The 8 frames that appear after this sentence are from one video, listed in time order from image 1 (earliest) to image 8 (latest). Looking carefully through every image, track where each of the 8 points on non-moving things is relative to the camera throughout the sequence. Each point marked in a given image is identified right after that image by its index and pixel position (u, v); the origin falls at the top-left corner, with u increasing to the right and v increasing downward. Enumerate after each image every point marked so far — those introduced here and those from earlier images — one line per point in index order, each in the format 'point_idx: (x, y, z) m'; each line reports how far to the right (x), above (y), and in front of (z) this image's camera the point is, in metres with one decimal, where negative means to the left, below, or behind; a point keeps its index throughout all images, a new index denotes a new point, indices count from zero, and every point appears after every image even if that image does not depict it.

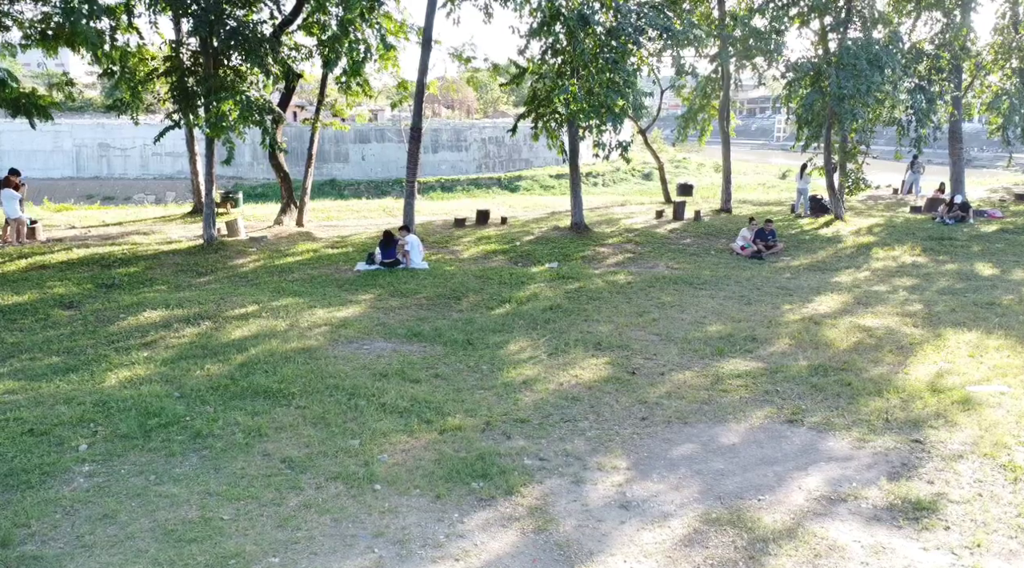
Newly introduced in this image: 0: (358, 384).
0: (-1.3, -0.8, +8.0) m
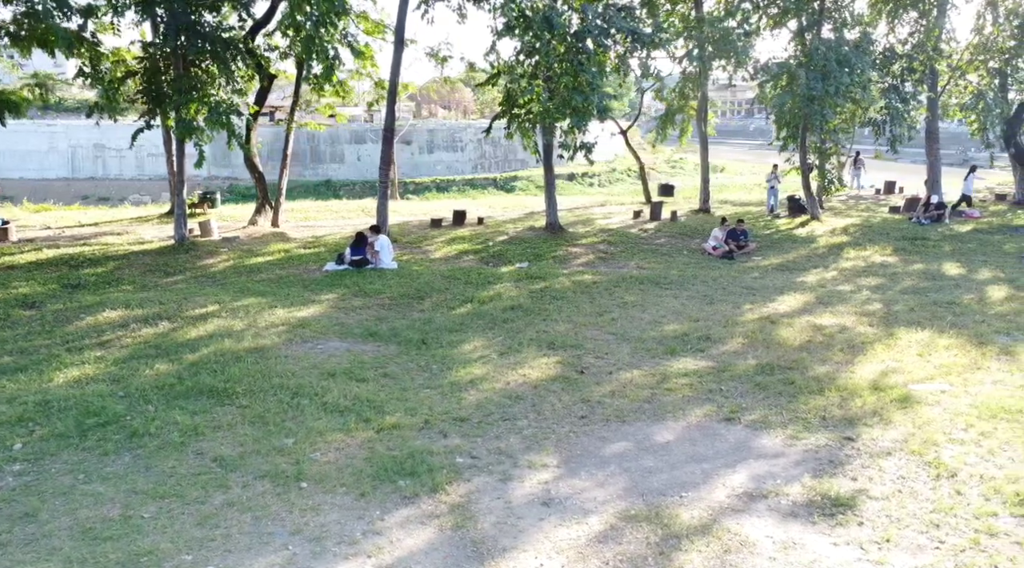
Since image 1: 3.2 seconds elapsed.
0: (-1.7, -0.8, +8.1) m
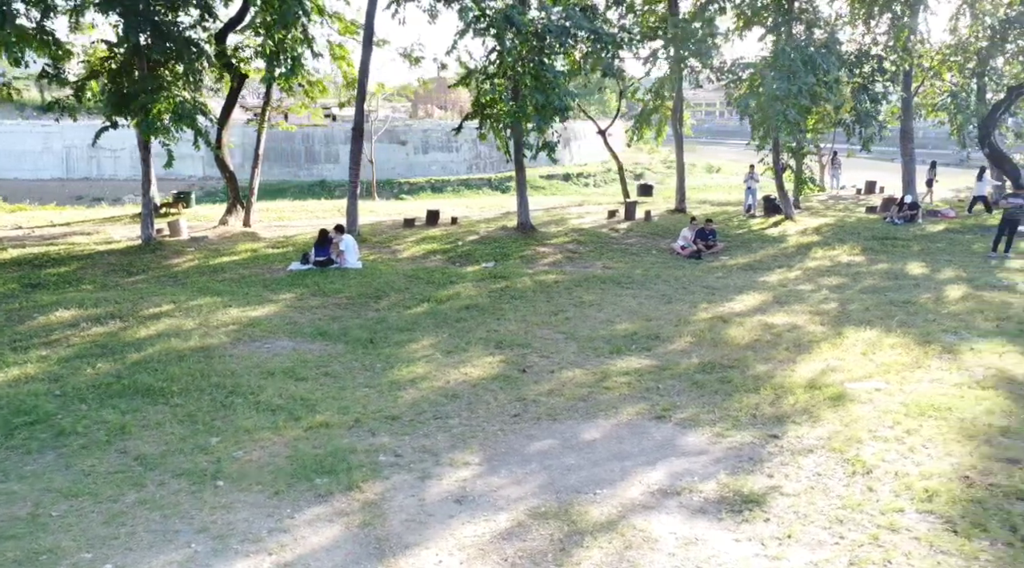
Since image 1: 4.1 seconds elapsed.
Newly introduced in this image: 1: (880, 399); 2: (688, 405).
0: (-2.3, -0.8, +8.1) m
1: (+3.0, -0.9, +7.9) m
2: (+1.4, -1.0, +7.8) m
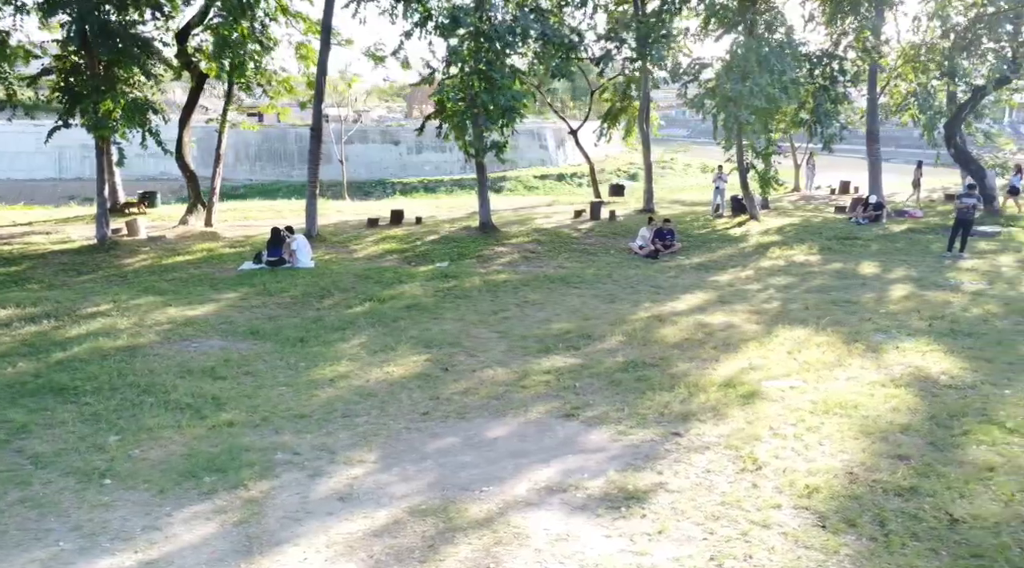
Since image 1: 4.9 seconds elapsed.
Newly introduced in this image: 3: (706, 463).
0: (-3.0, -0.8, +8.1) m
1: (+2.3, -0.9, +8.0) m
2: (+0.7, -1.0, +7.8) m
3: (+1.3, -1.2, +6.3) m
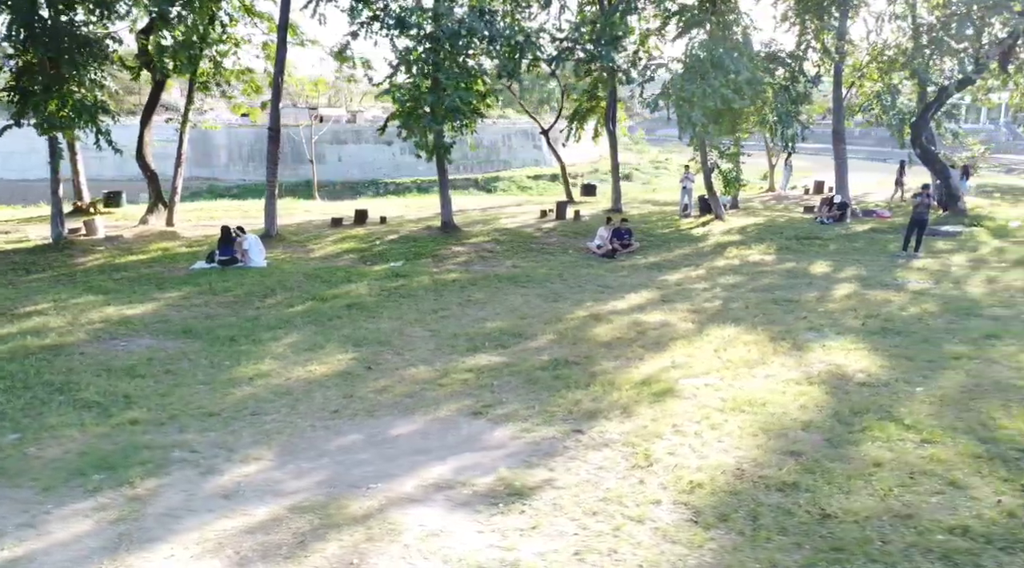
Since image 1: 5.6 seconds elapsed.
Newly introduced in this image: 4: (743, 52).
0: (-3.7, -0.8, +8.1) m
1: (+1.6, -0.9, +8.1) m
2: (0.0, -0.9, +7.9) m
3: (+0.6, -1.2, +6.3) m
4: (+4.5, +4.5, +18.9) m
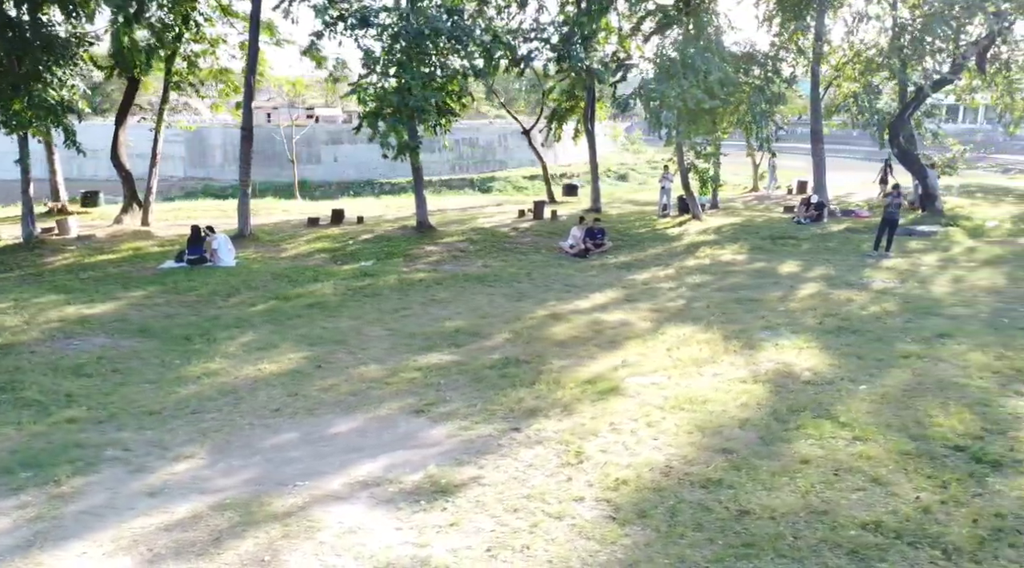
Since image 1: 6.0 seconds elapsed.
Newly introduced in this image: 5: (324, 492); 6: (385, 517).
0: (-4.2, -0.8, +8.1) m
1: (+1.1, -0.9, +8.1) m
2: (-0.5, -0.9, +7.9) m
3: (+0.1, -1.1, +6.4) m
4: (+4.0, +4.6, +19.0) m
5: (-1.1, -1.2, +5.7) m
6: (-0.7, -1.3, +5.3) m
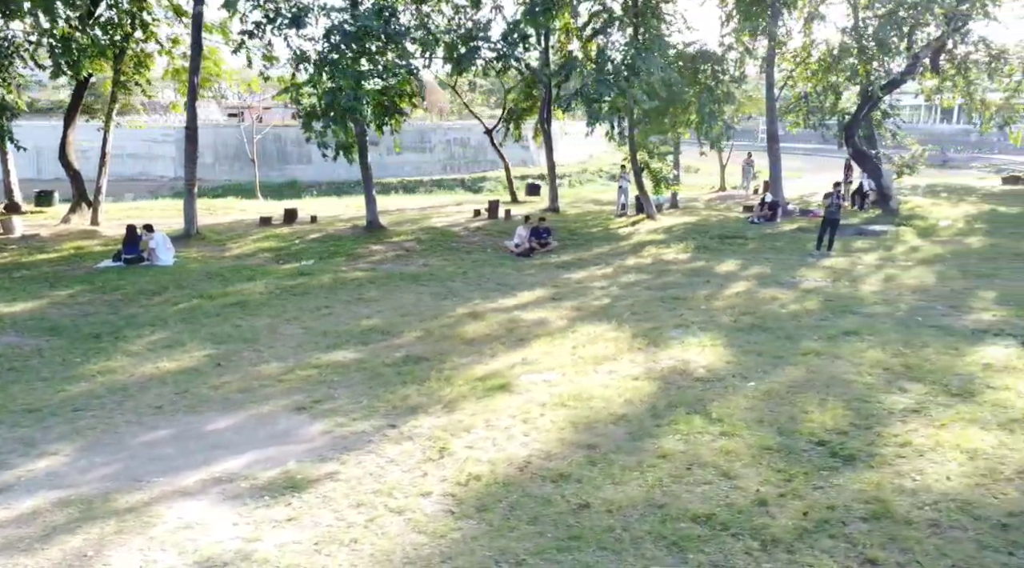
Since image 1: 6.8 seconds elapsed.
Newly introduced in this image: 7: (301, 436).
0: (-5.1, -0.8, +8.1) m
1: (+0.2, -0.9, +8.2) m
2: (-1.4, -0.9, +7.9) m
3: (-0.8, -1.1, +6.4) m
4: (+2.9, +4.6, +19.1) m
5: (-2.0, -1.2, +5.8) m
6: (-1.6, -1.3, +5.4) m
7: (-1.5, -1.1, +6.9) m
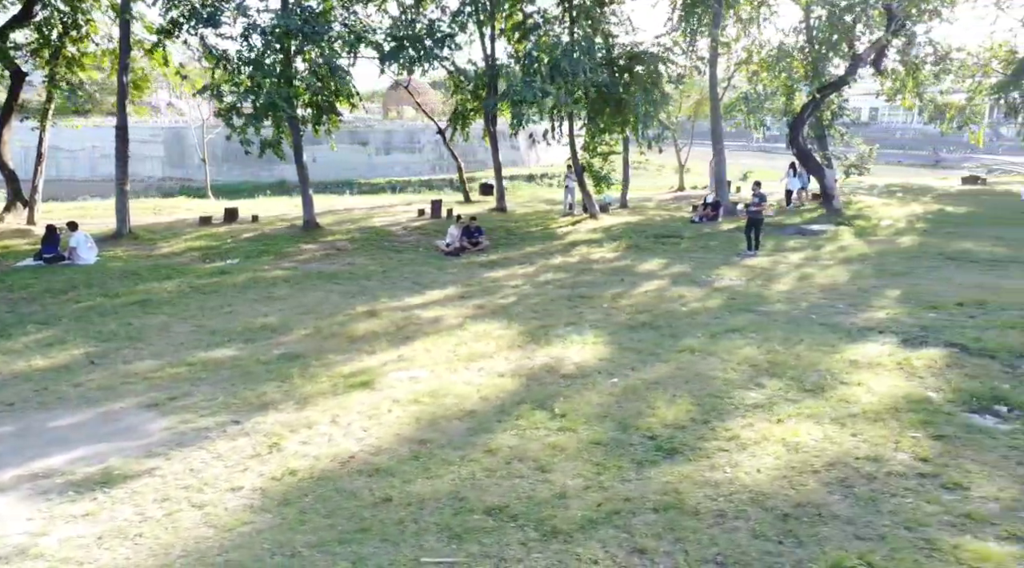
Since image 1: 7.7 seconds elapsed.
0: (-6.3, -0.8, +8.0) m
1: (-1.0, -0.9, +8.3) m
2: (-2.6, -0.9, +8.0) m
3: (-1.9, -1.1, +6.5) m
4: (+1.4, +4.6, +19.3) m
5: (-3.1, -1.2, +5.8) m
6: (-2.7, -1.3, +5.4) m
7: (-2.6, -1.1, +6.9) m
